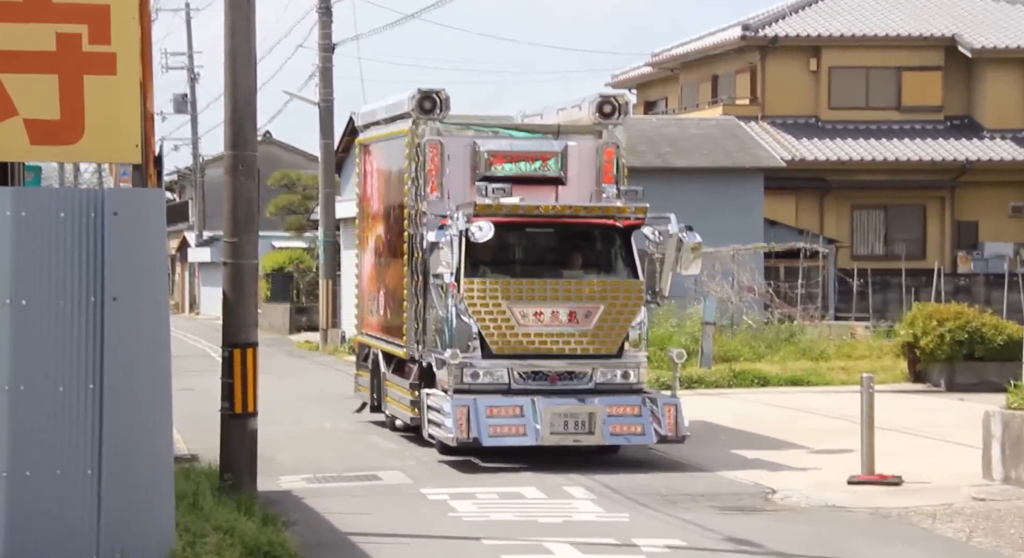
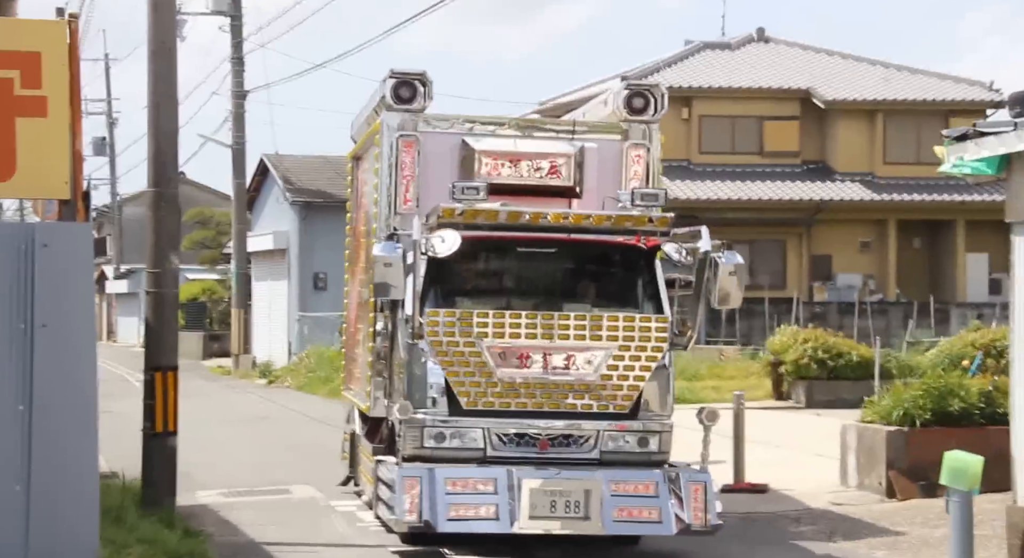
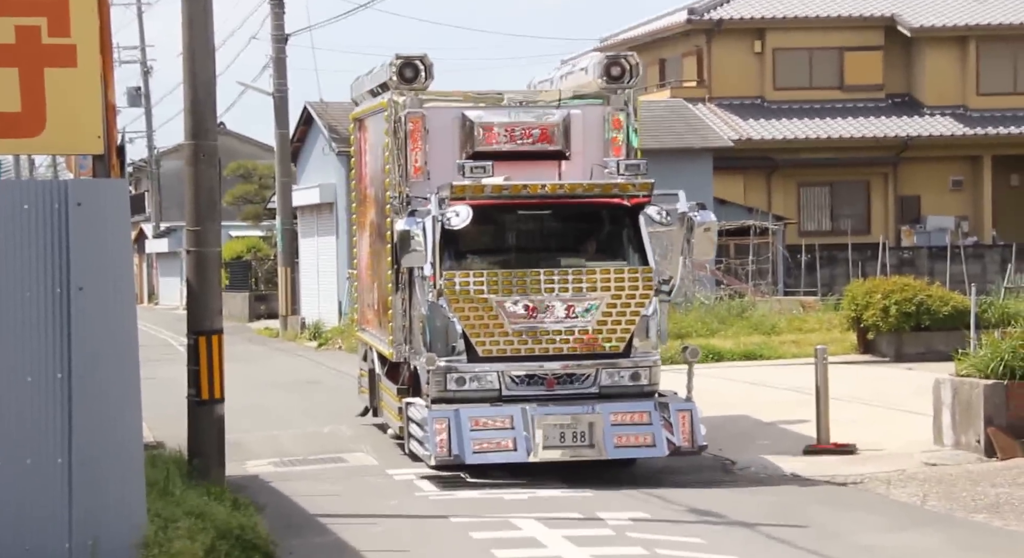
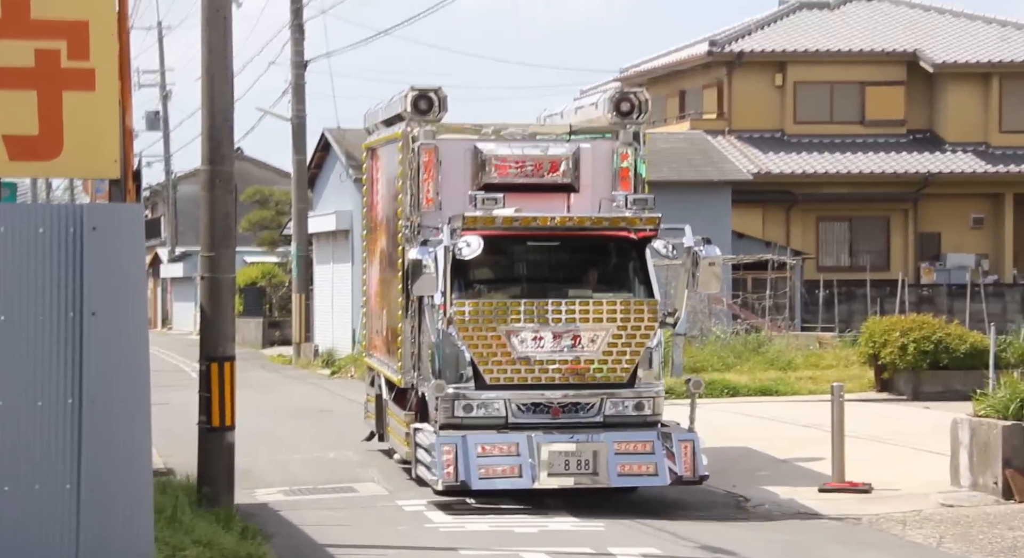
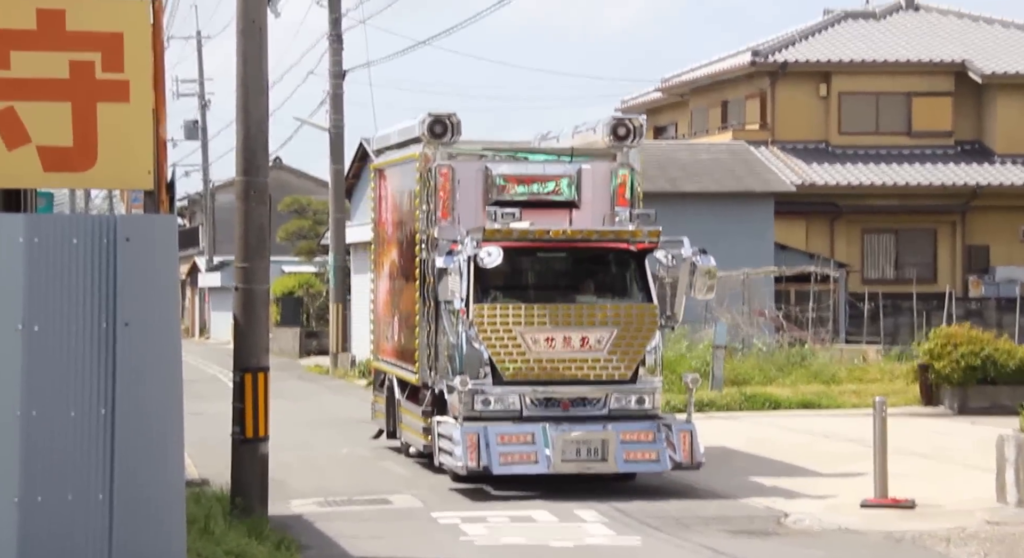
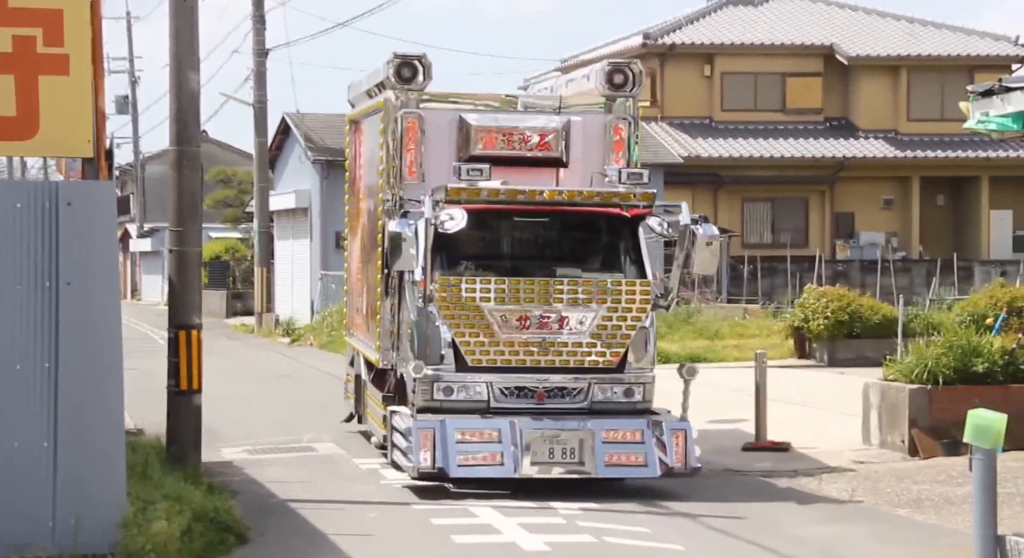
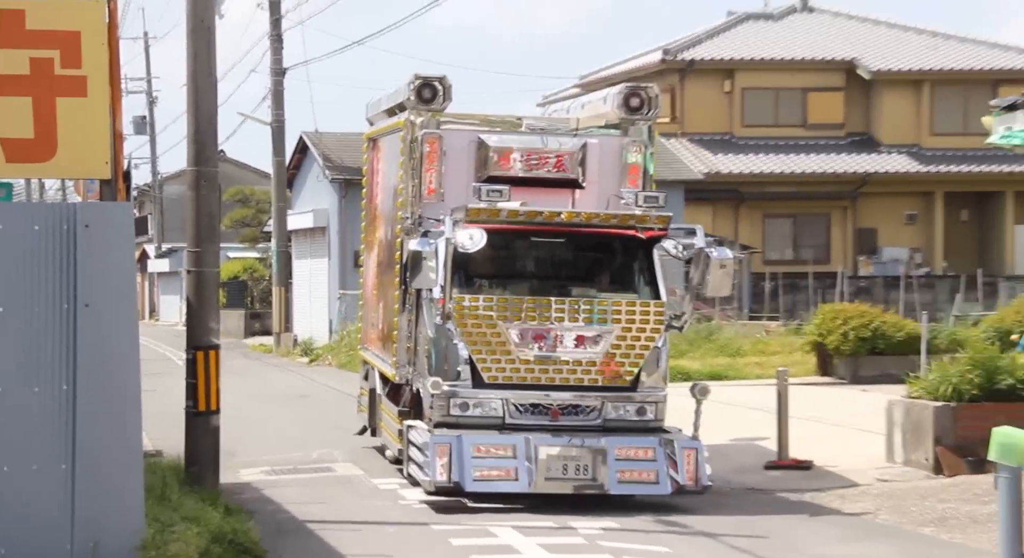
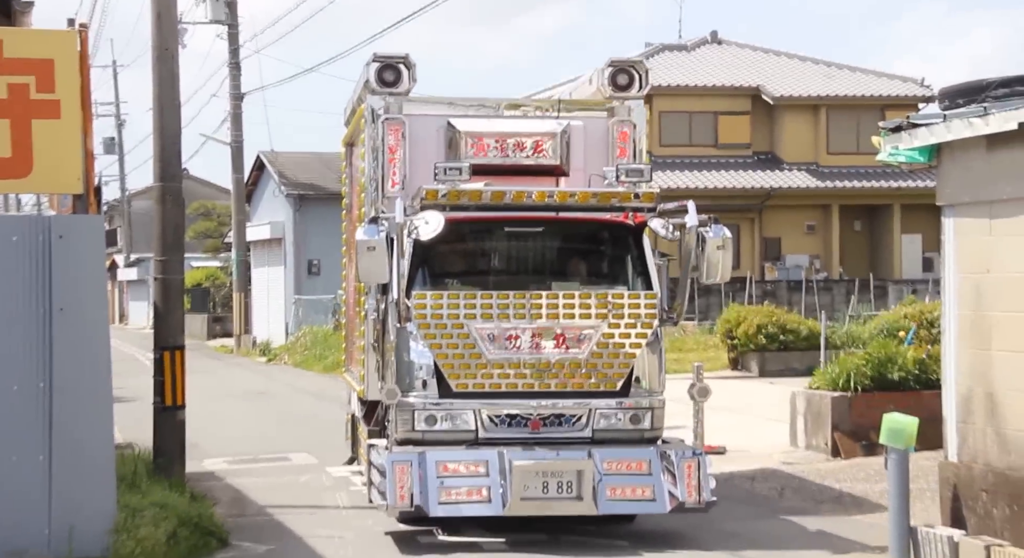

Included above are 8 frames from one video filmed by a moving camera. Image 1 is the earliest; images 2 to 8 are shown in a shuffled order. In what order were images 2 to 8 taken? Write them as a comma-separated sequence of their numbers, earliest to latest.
5, 4, 3, 7, 6, 2, 8
